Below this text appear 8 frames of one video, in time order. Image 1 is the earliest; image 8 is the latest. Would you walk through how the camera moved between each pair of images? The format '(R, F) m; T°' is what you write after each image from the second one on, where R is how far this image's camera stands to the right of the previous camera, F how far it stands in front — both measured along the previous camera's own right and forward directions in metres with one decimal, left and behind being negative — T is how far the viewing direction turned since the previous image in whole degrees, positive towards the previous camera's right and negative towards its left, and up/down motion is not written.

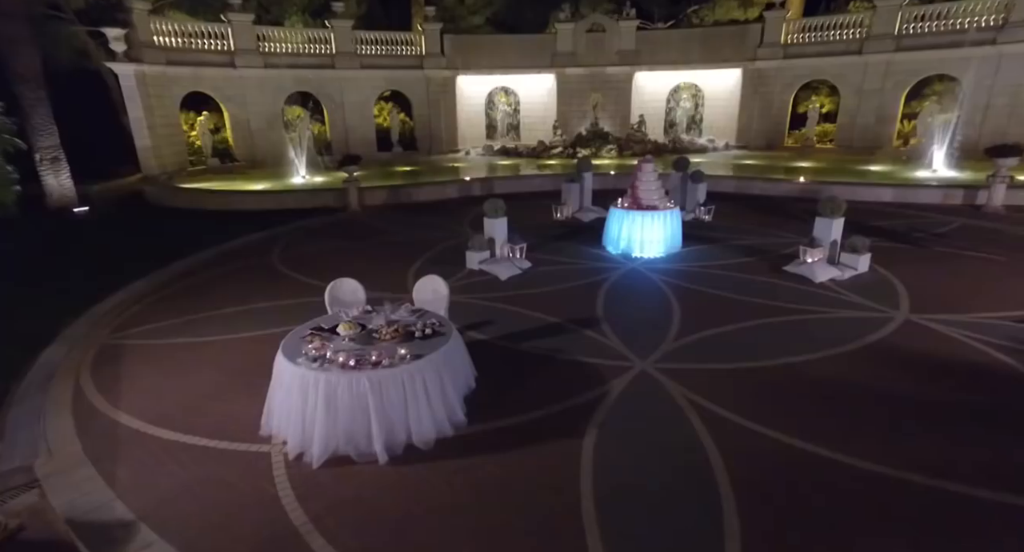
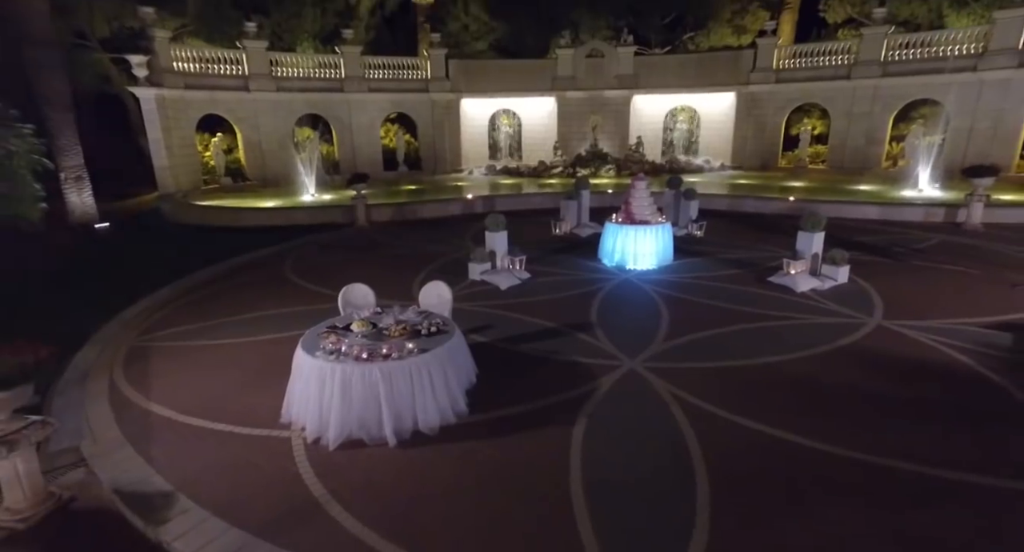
(+0.1, -0.6) m; 0°
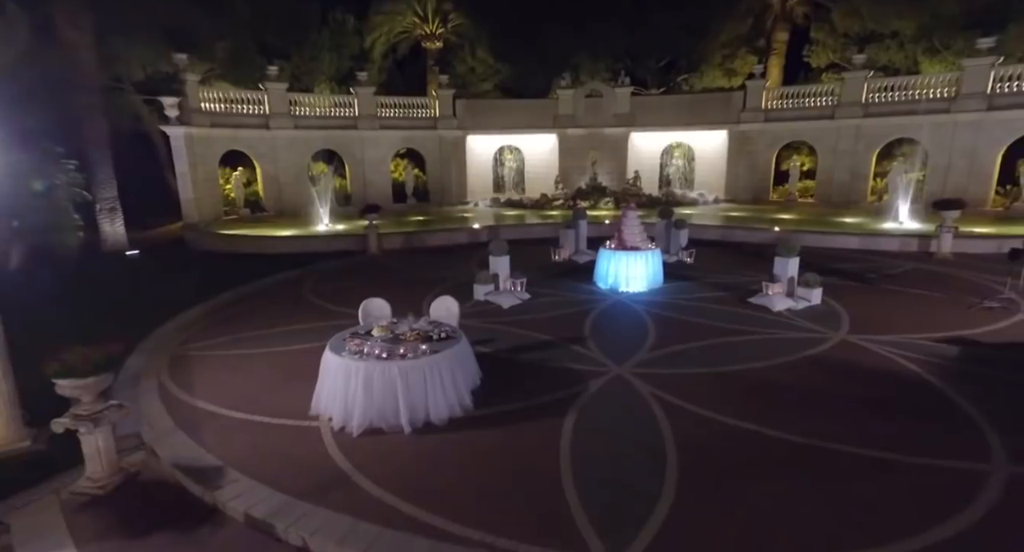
(+0.1, -1.0) m; 0°
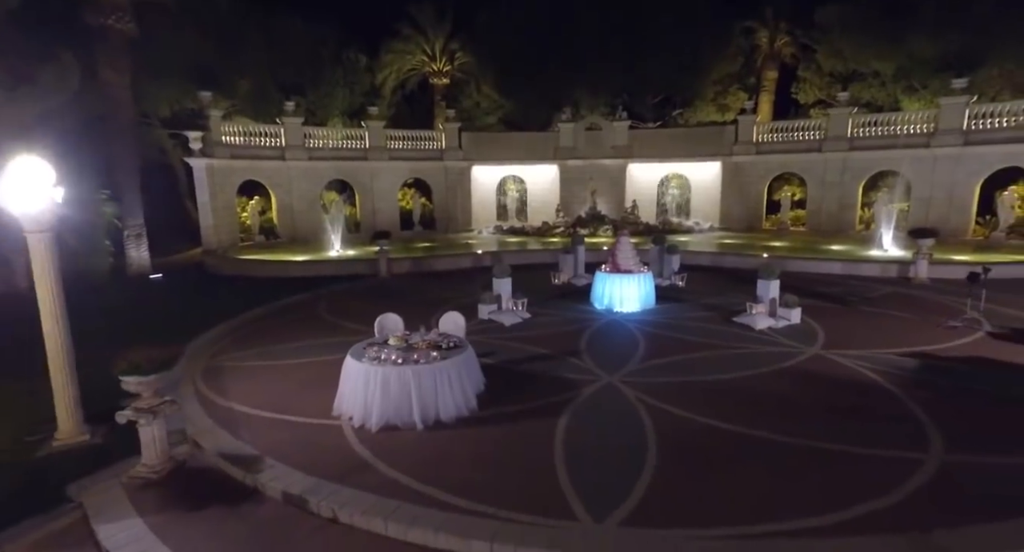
(0.0, -1.0) m; 0°
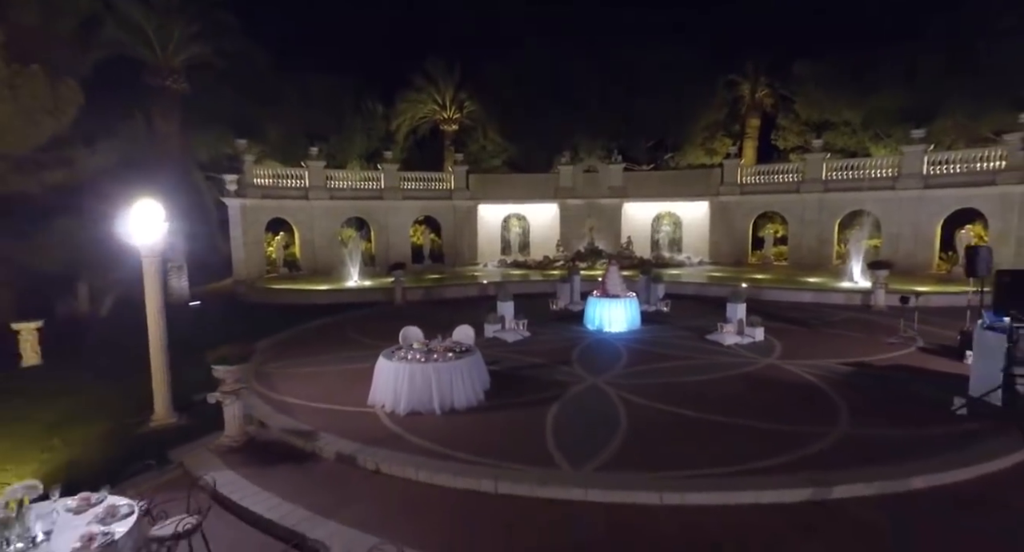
(+0.1, -2.0) m; 0°
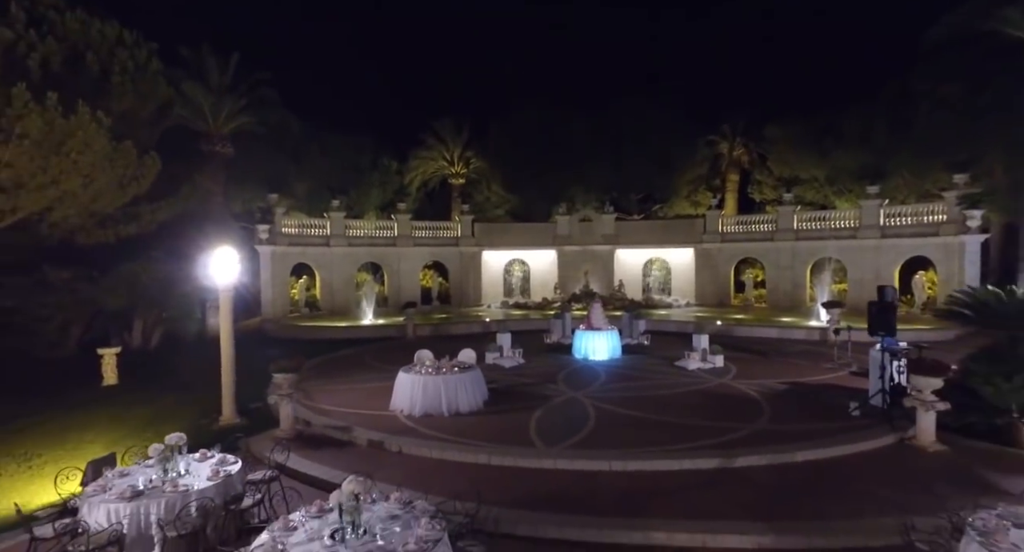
(+0.3, -2.6) m; -1°
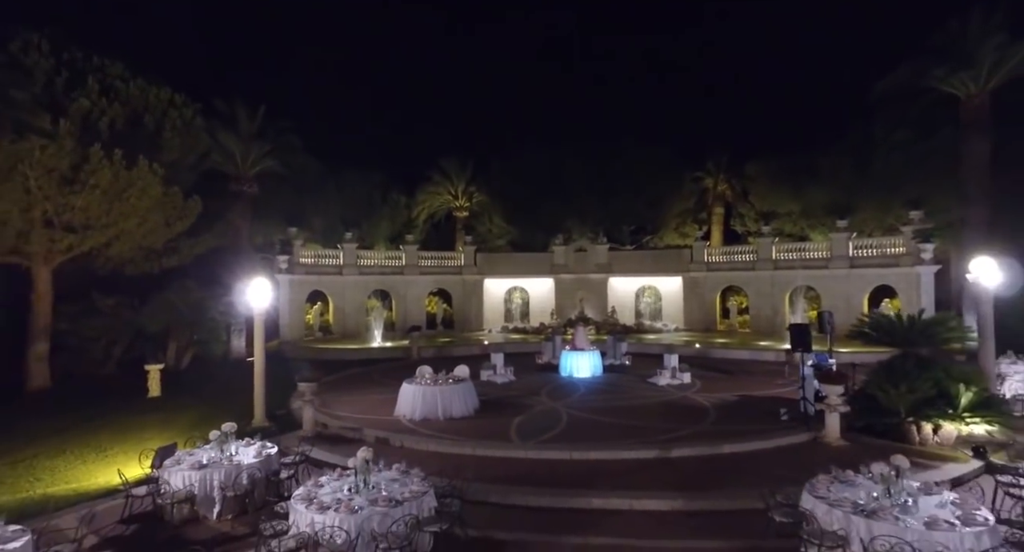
(+0.6, -2.3) m; -1°
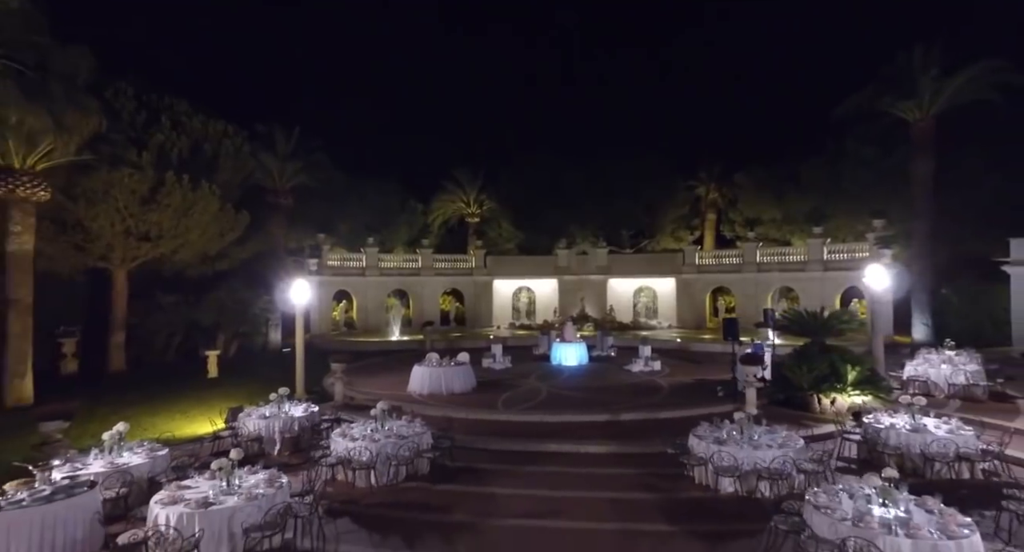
(+0.9, -3.3) m; -2°
